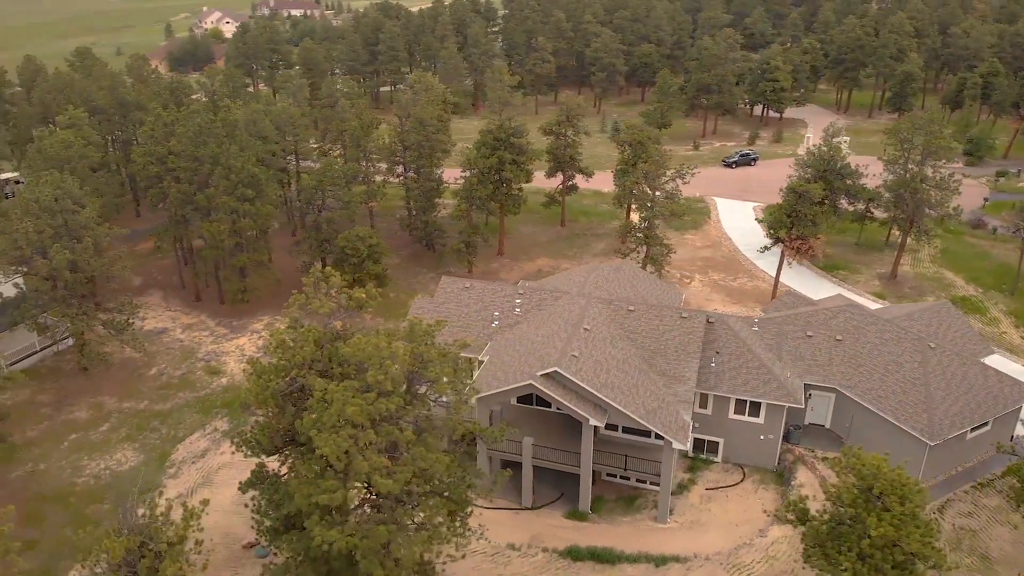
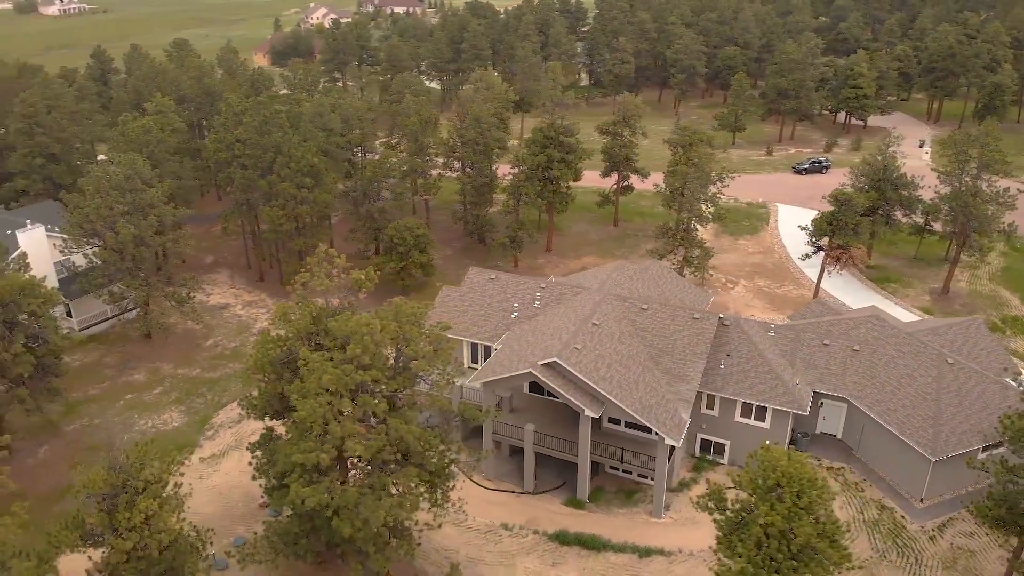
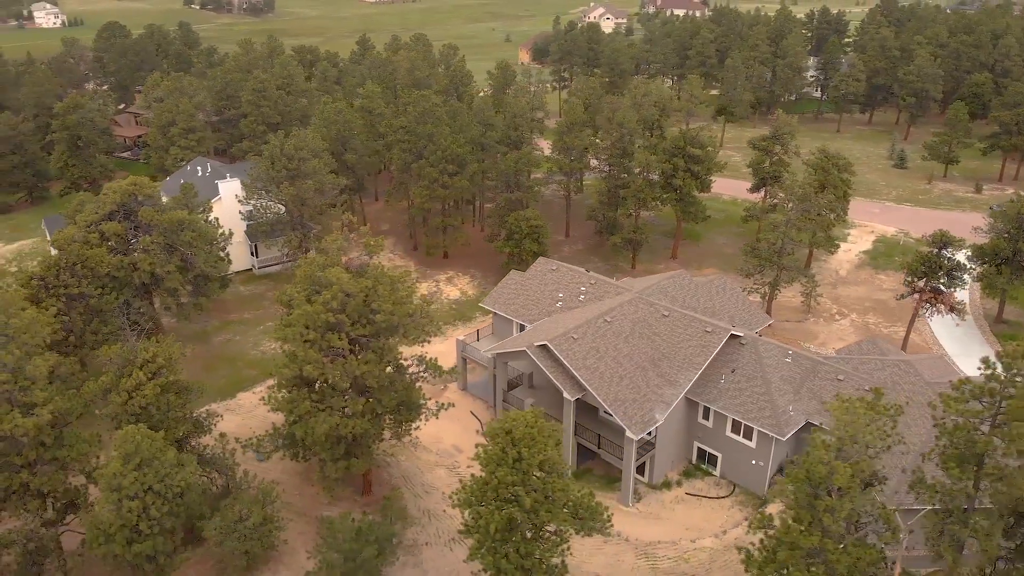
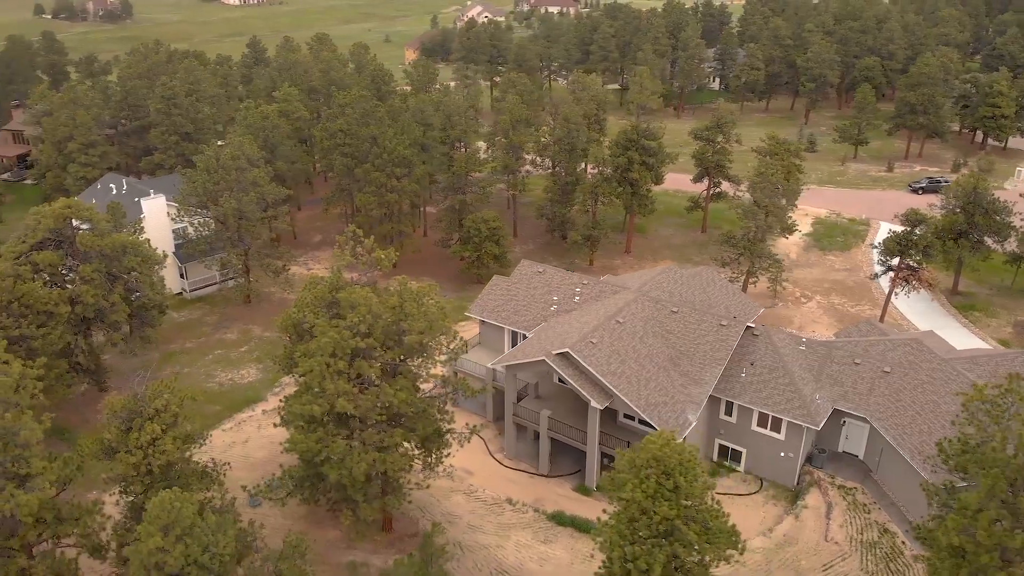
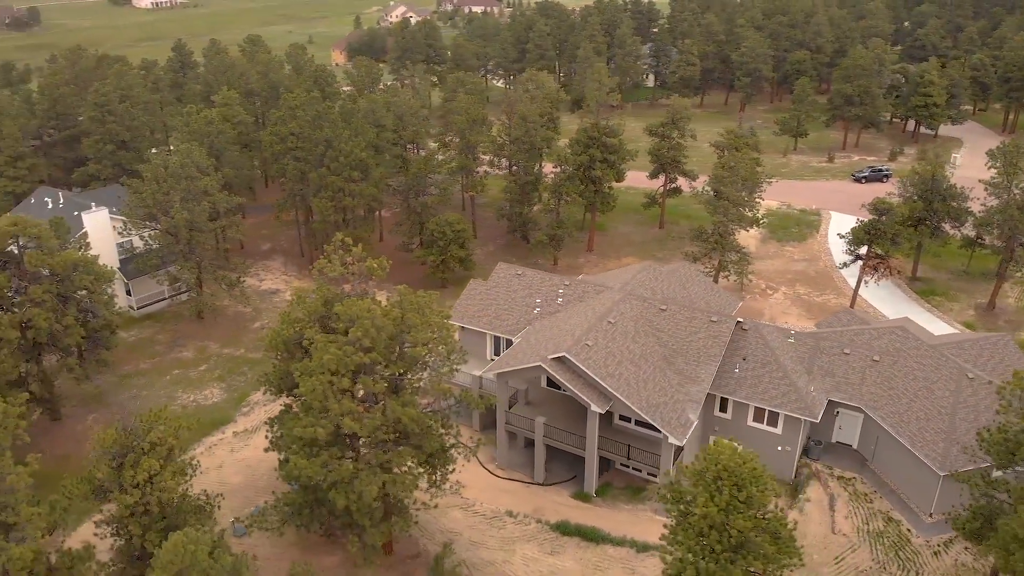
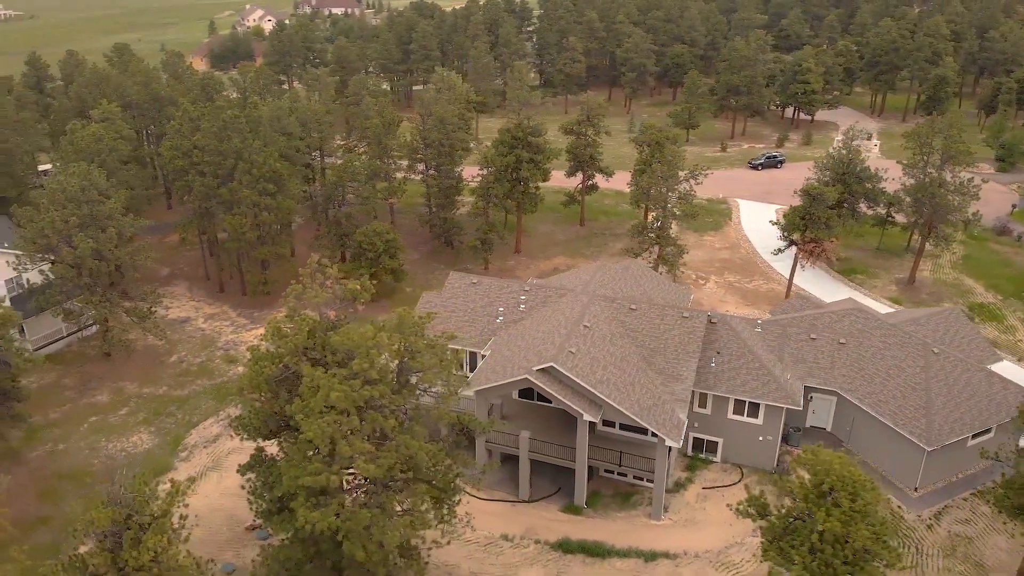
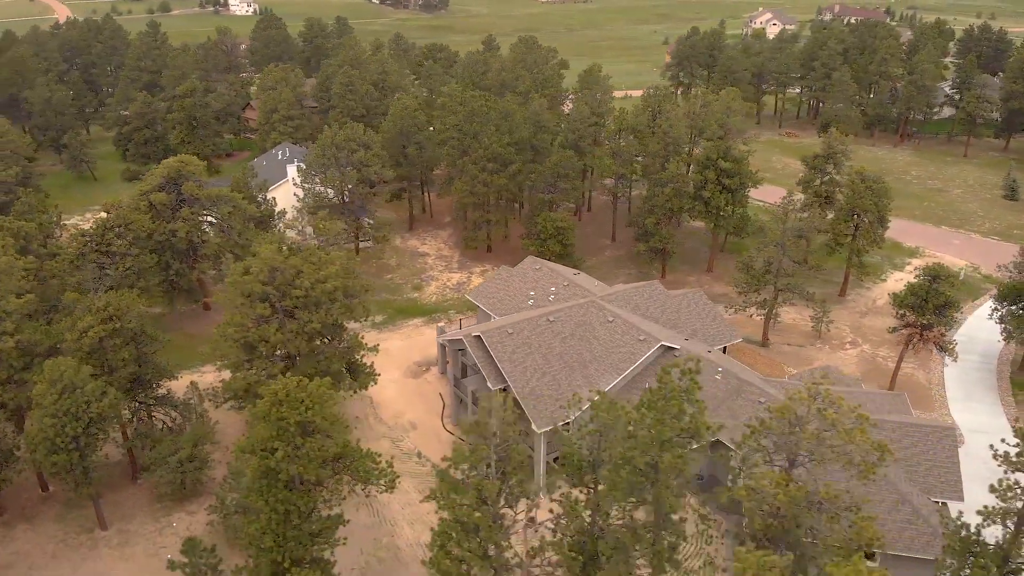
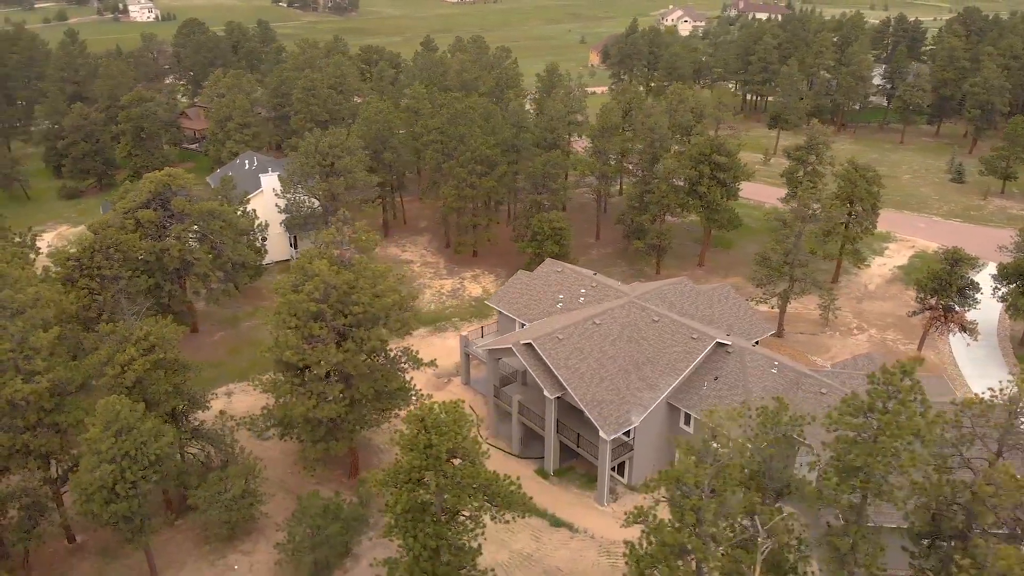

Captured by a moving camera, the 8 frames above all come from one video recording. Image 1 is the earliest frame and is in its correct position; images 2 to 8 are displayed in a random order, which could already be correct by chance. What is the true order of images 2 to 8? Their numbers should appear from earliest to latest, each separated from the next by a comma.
6, 2, 5, 4, 3, 8, 7
